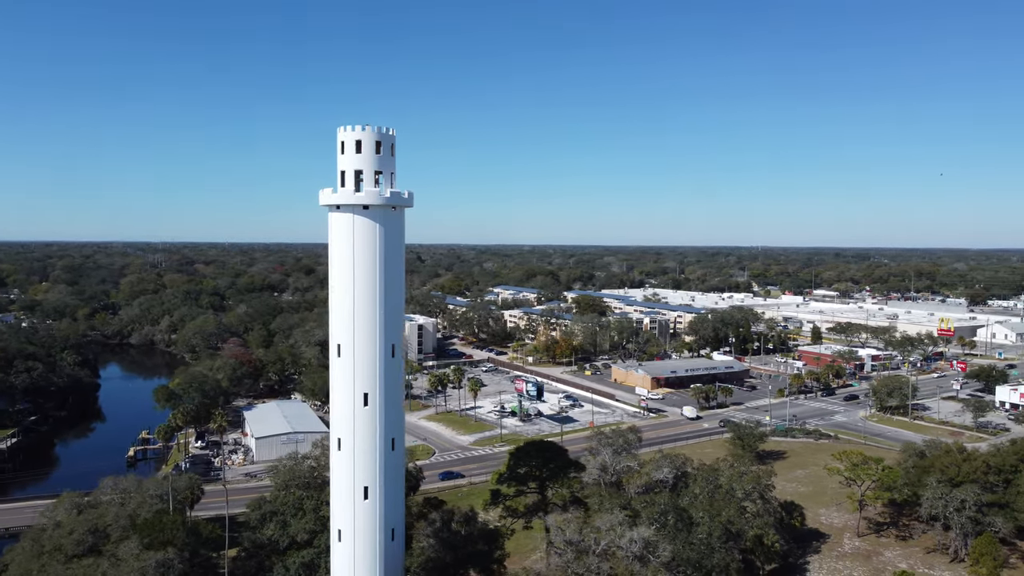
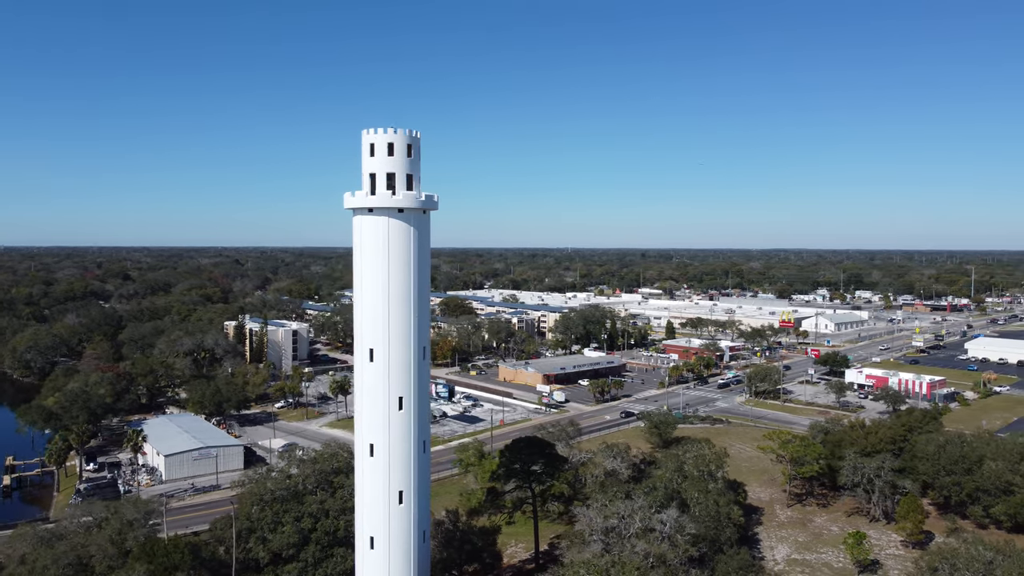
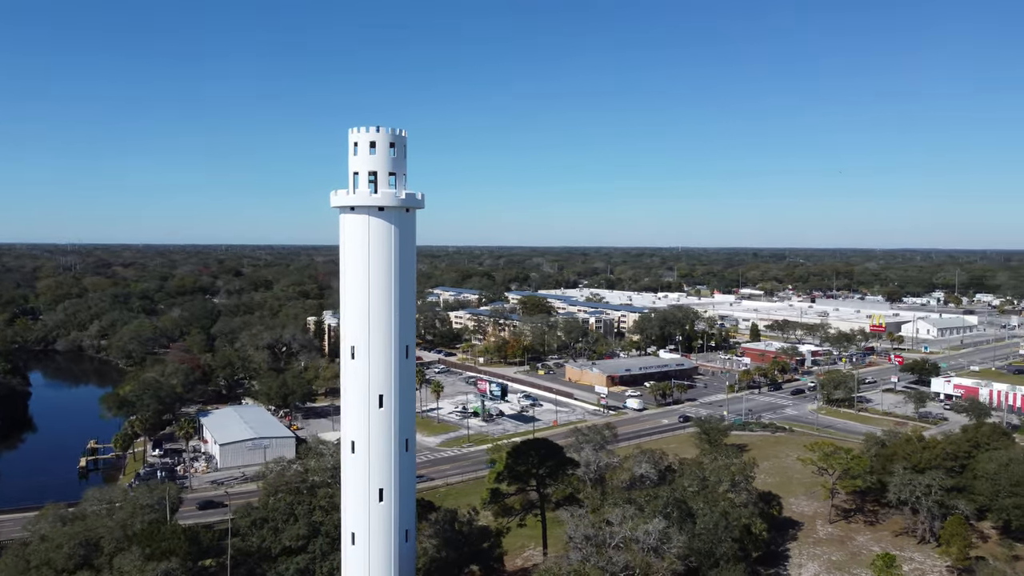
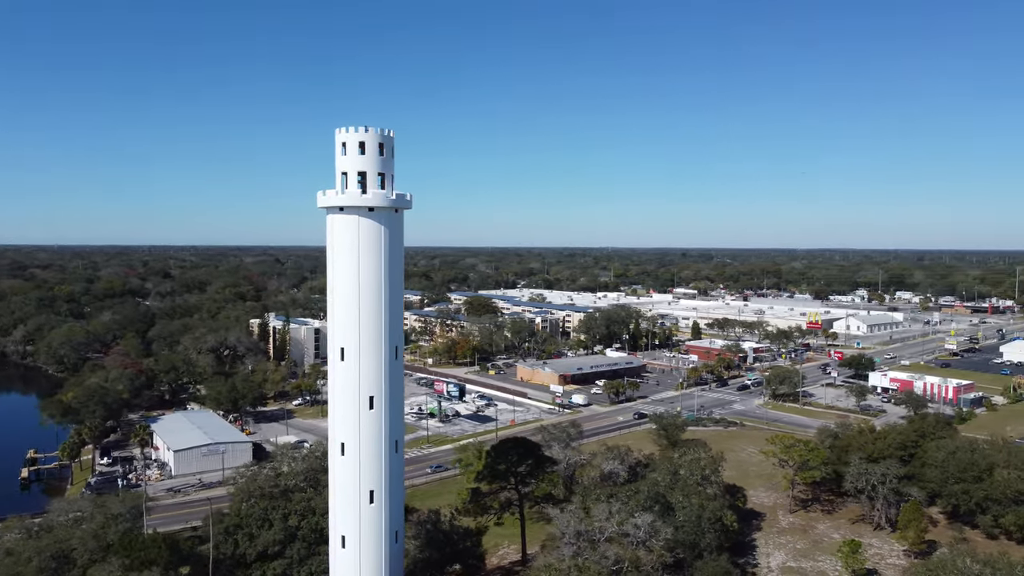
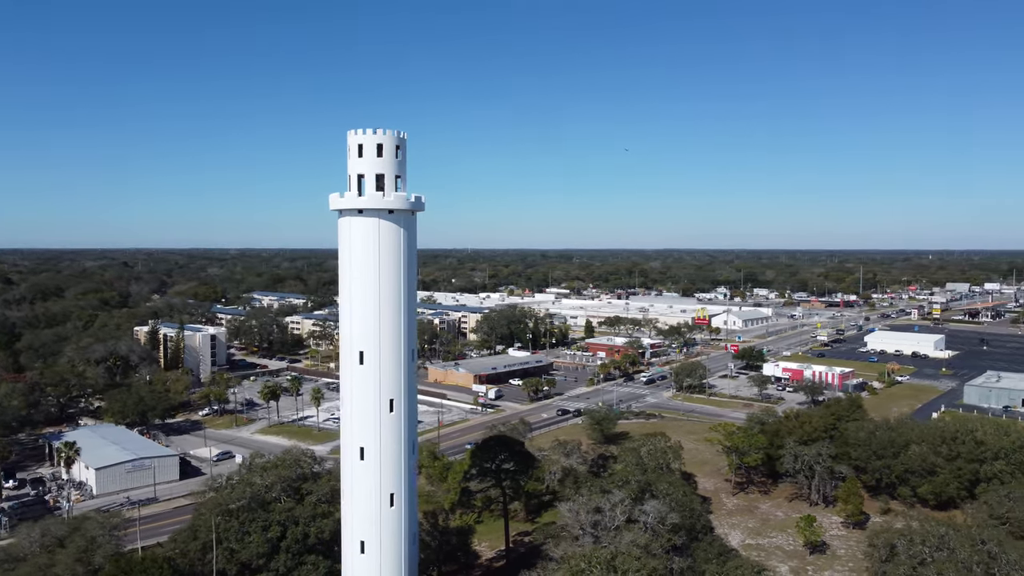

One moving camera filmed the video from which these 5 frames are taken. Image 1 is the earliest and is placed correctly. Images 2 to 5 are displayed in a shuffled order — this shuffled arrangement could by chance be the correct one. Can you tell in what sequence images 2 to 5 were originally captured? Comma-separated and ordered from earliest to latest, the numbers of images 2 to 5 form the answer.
3, 4, 2, 5
